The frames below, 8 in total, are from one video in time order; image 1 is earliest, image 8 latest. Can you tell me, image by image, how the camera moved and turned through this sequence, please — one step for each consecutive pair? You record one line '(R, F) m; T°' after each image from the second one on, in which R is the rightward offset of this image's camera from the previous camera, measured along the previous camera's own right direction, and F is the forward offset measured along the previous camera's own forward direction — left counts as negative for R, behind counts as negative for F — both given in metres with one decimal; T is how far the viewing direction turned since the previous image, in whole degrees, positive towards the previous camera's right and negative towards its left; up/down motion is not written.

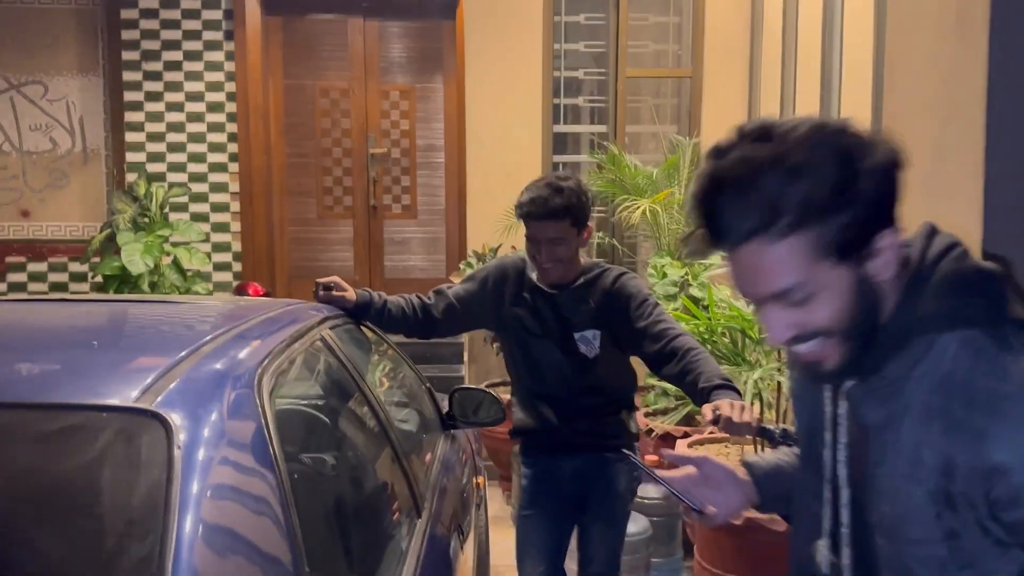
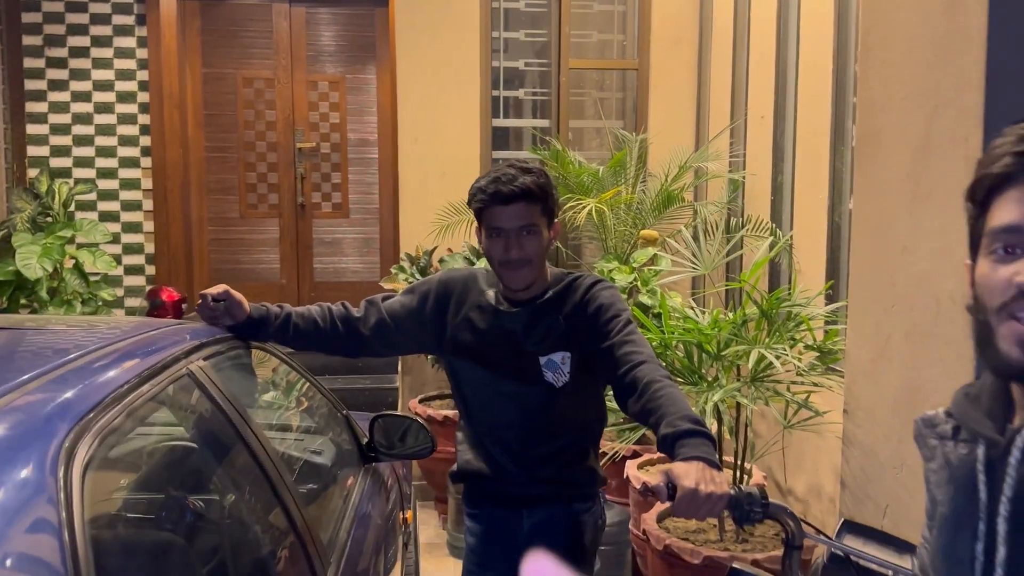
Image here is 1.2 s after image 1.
(0.0, +0.3) m; +4°
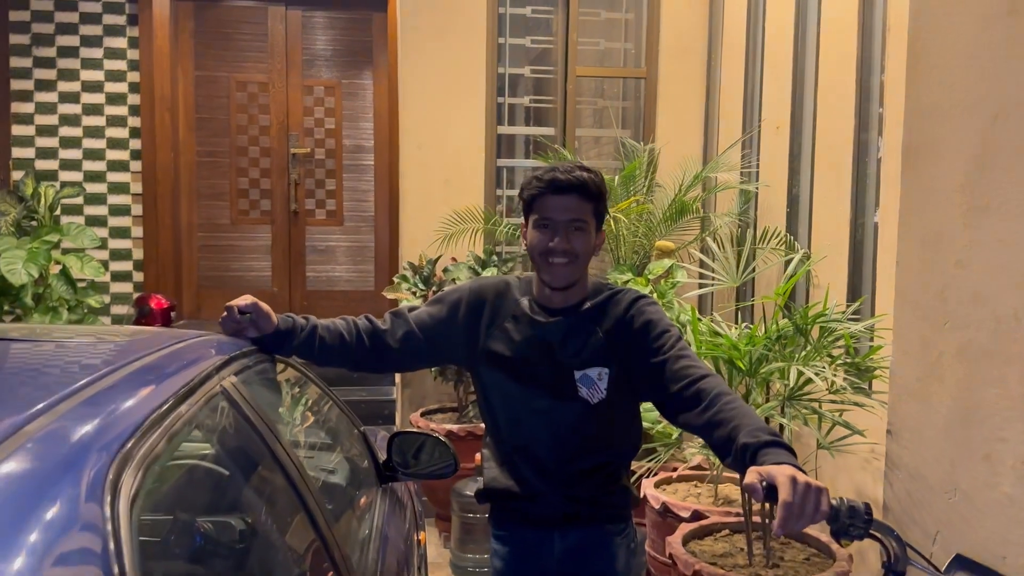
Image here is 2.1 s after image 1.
(-0.1, +0.1) m; +1°
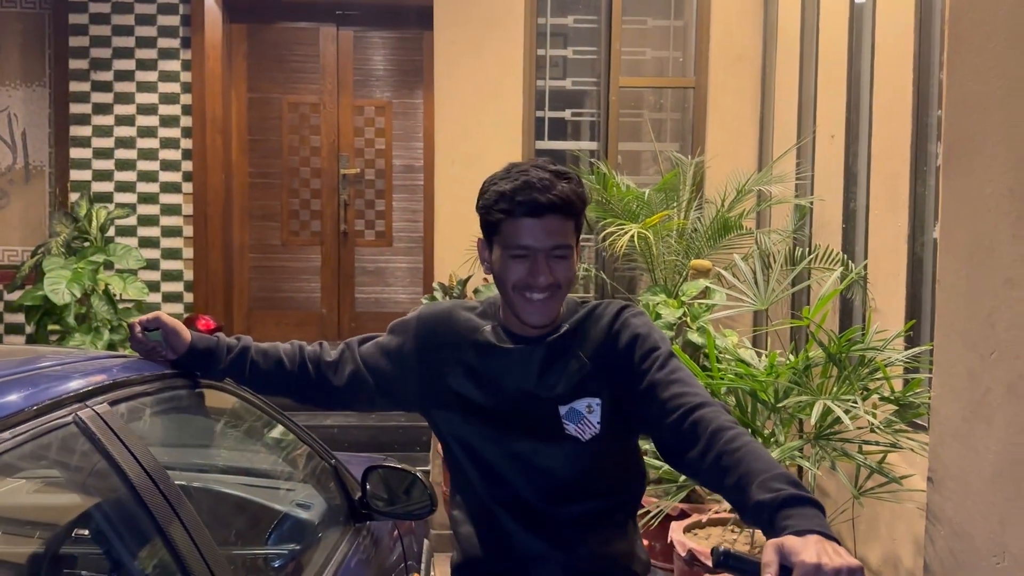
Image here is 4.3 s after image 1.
(+0.3, +0.2) m; -6°
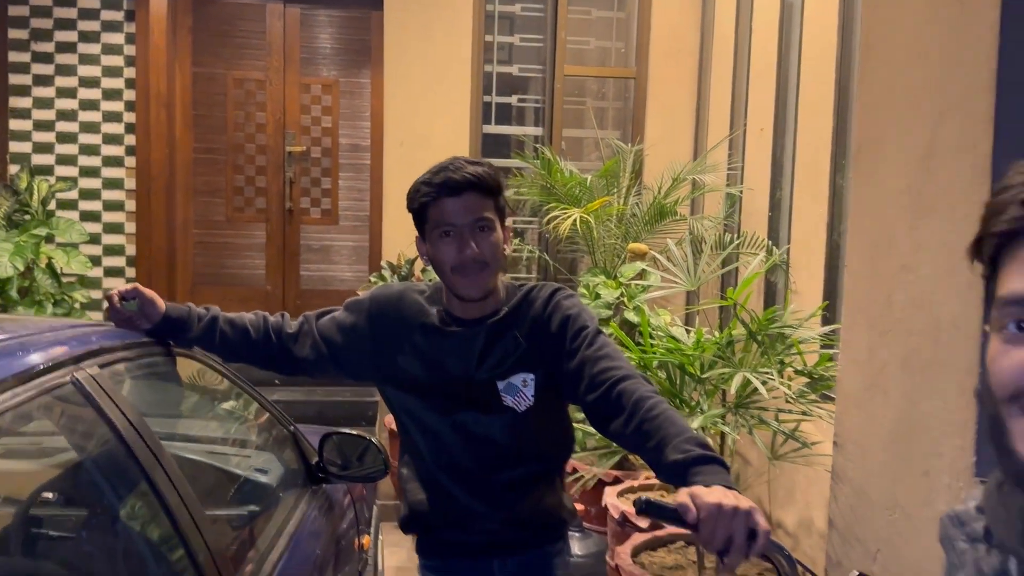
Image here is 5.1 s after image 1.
(0.0, -0.2) m; +4°
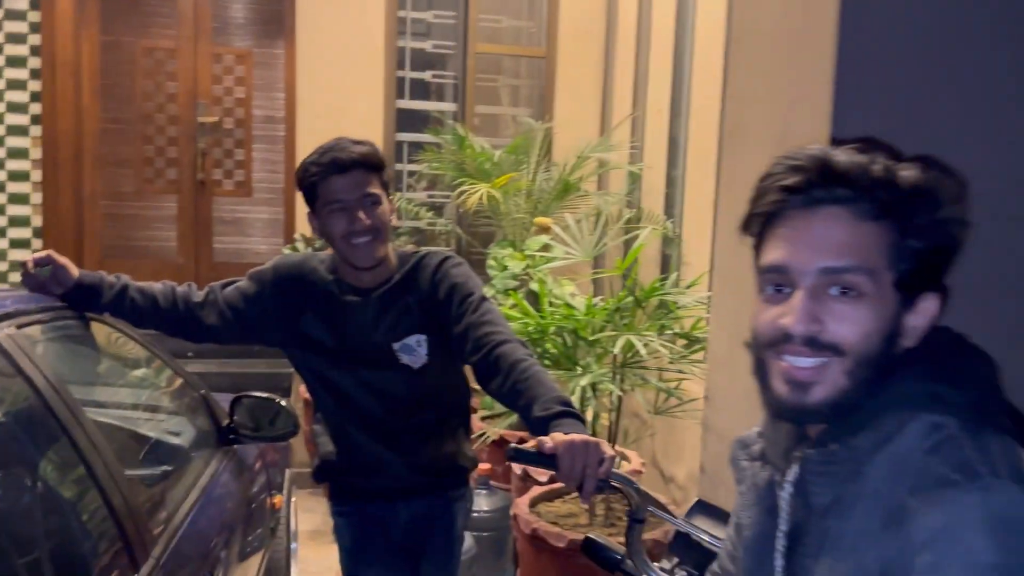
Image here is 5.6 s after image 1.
(0.0, -0.2) m; +5°
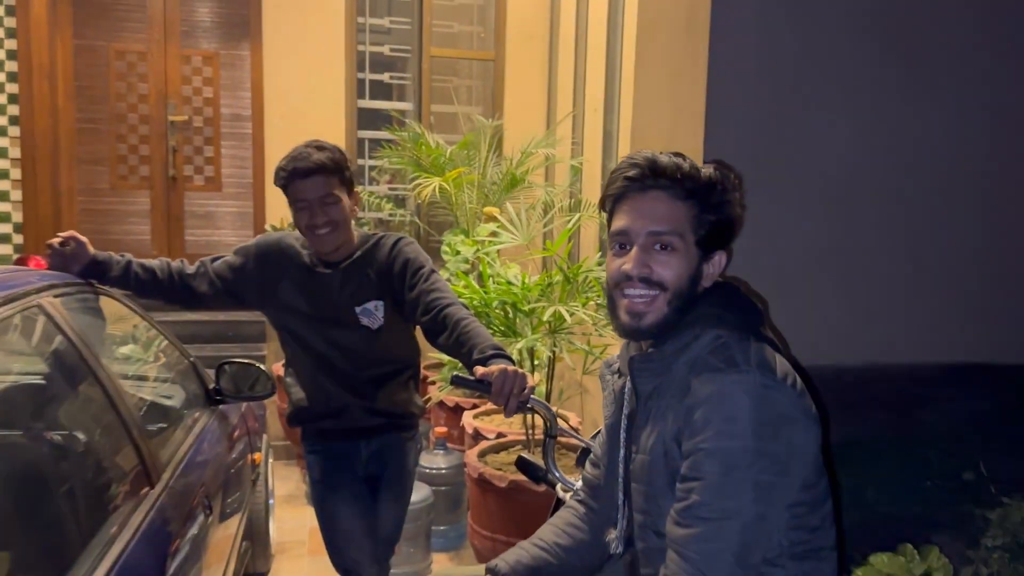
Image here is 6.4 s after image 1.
(+0.1, -0.4) m; +2°
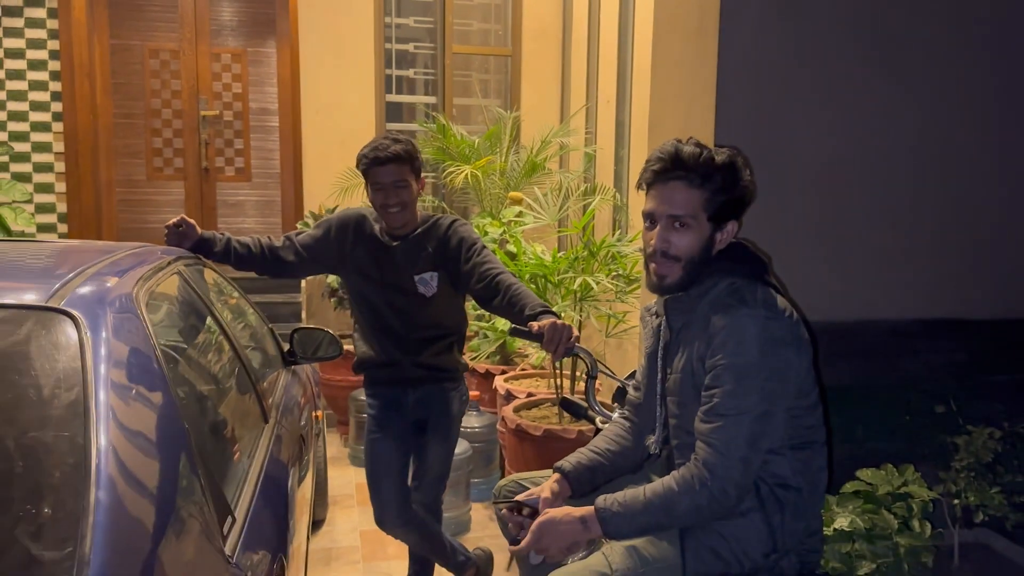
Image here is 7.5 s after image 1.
(-0.1, -0.4) m; 0°
